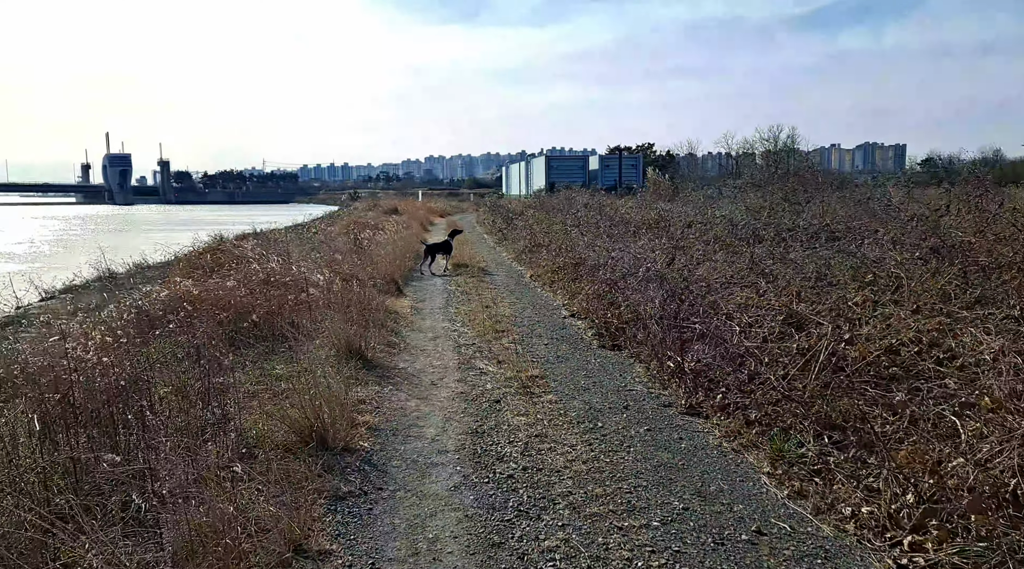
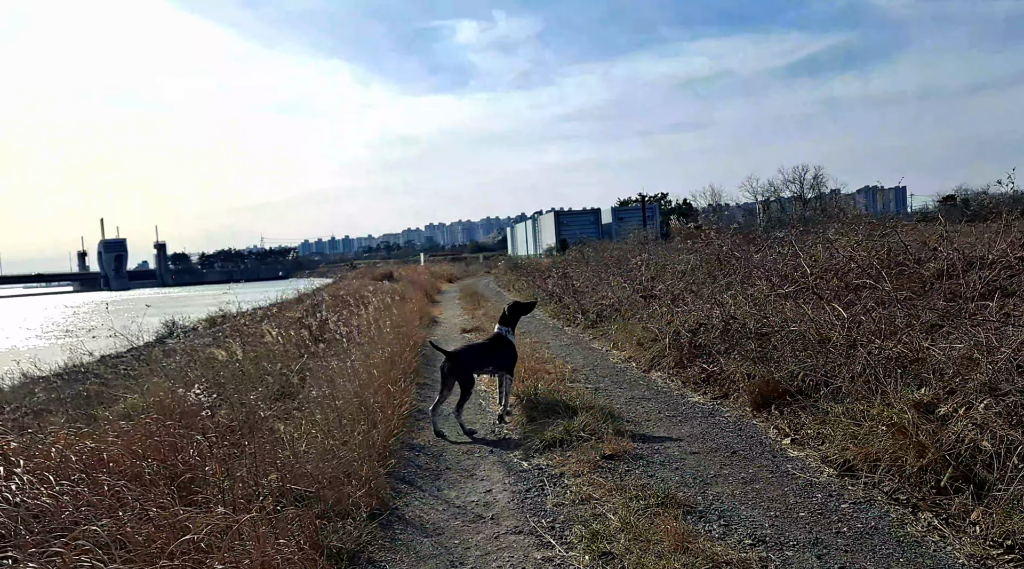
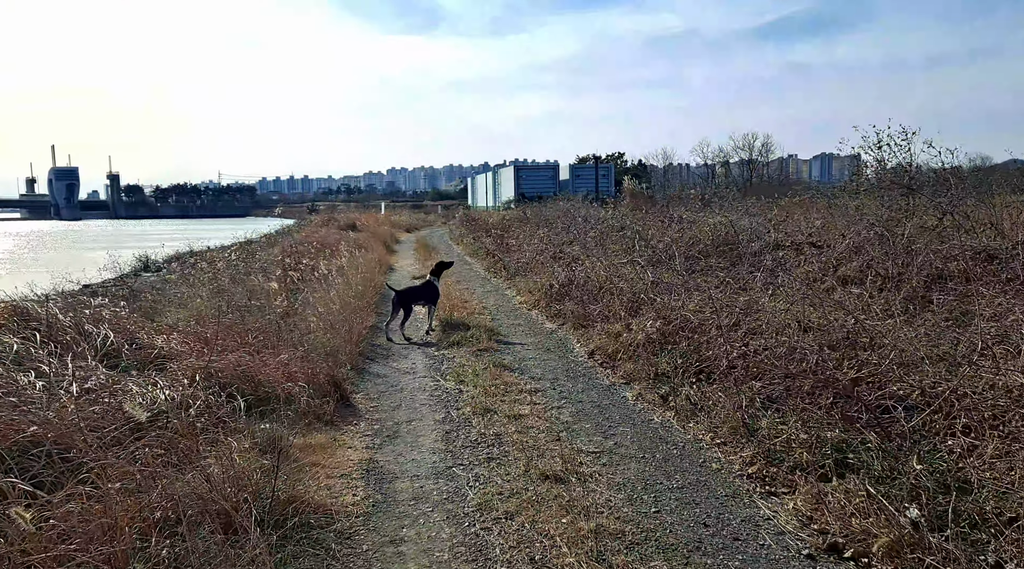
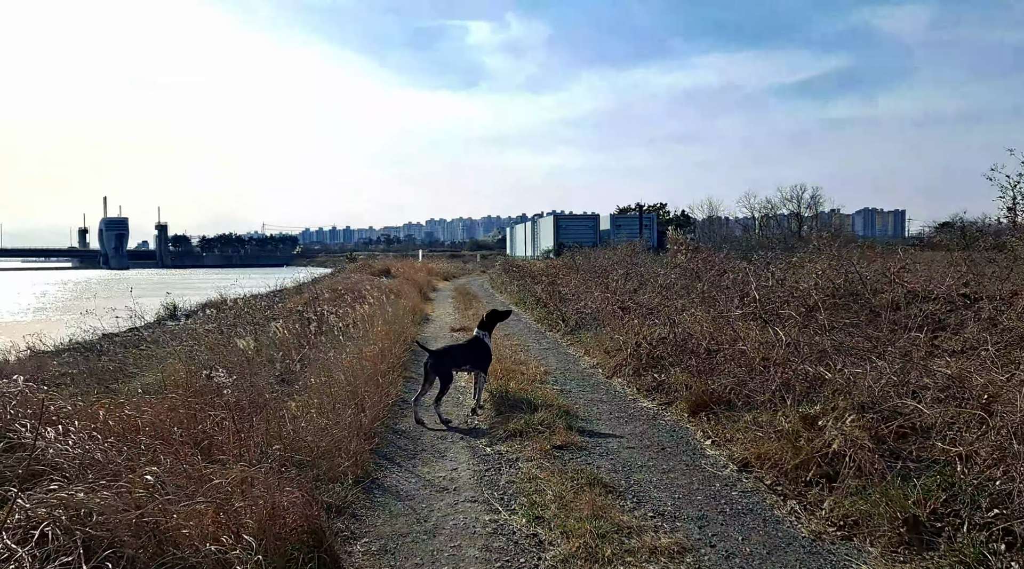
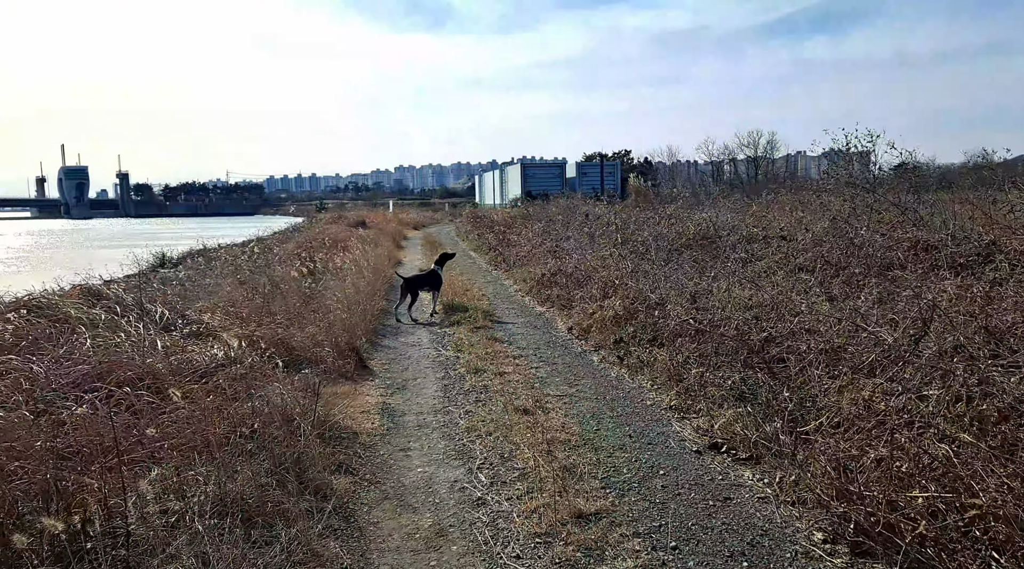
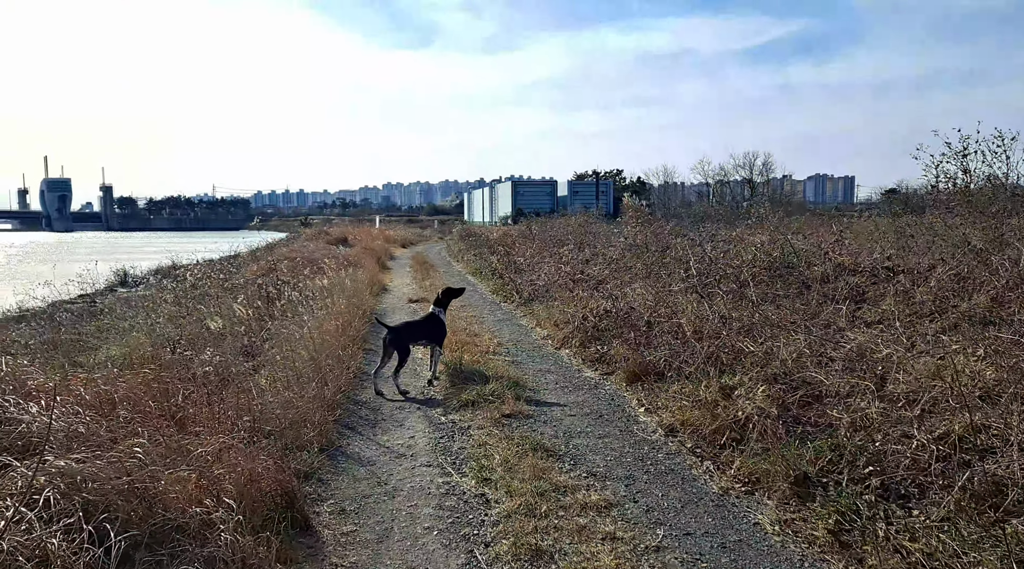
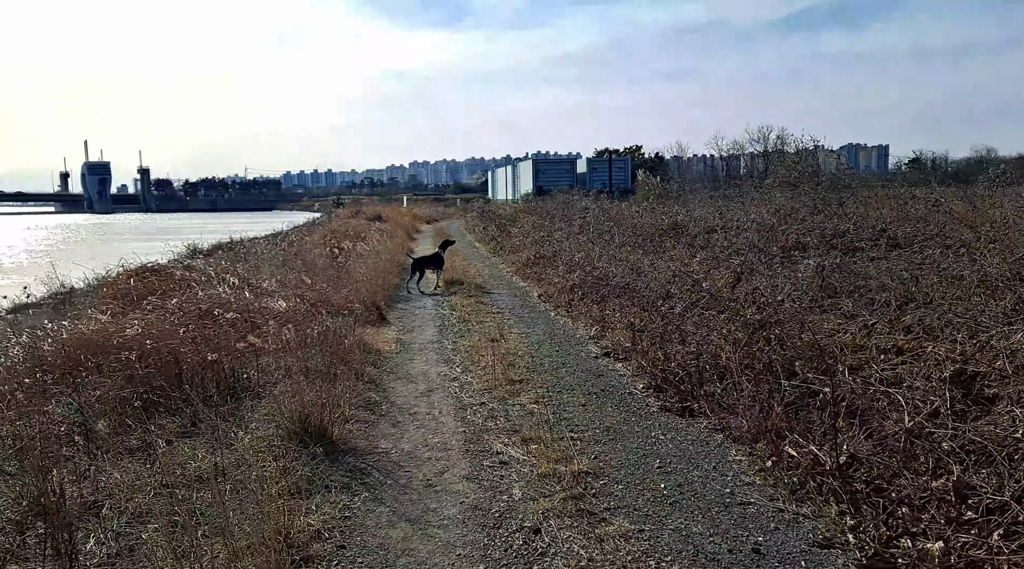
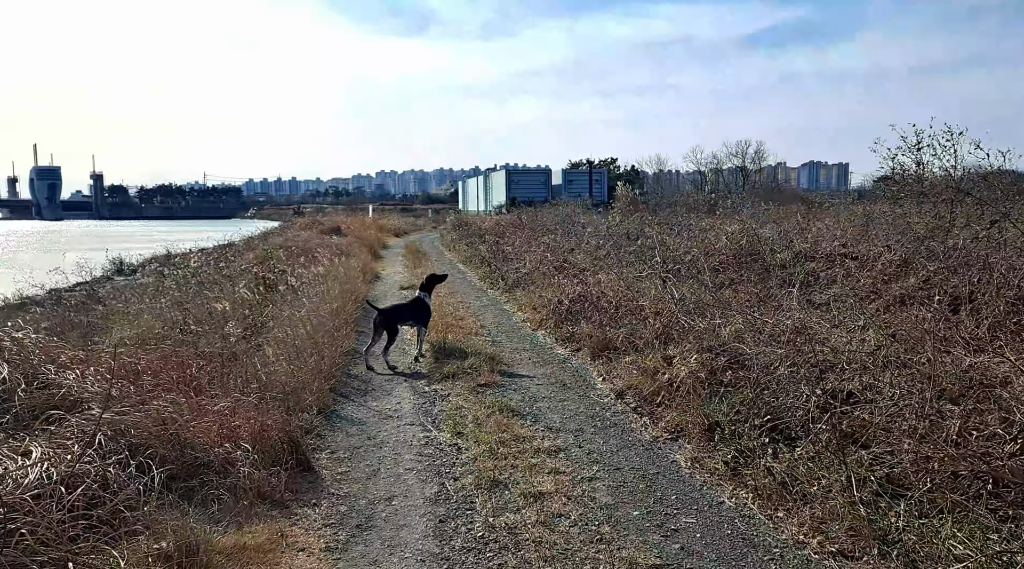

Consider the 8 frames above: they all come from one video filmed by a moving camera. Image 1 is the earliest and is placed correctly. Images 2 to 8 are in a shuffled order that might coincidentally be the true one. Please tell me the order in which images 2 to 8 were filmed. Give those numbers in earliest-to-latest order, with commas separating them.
7, 5, 3, 8, 6, 4, 2
